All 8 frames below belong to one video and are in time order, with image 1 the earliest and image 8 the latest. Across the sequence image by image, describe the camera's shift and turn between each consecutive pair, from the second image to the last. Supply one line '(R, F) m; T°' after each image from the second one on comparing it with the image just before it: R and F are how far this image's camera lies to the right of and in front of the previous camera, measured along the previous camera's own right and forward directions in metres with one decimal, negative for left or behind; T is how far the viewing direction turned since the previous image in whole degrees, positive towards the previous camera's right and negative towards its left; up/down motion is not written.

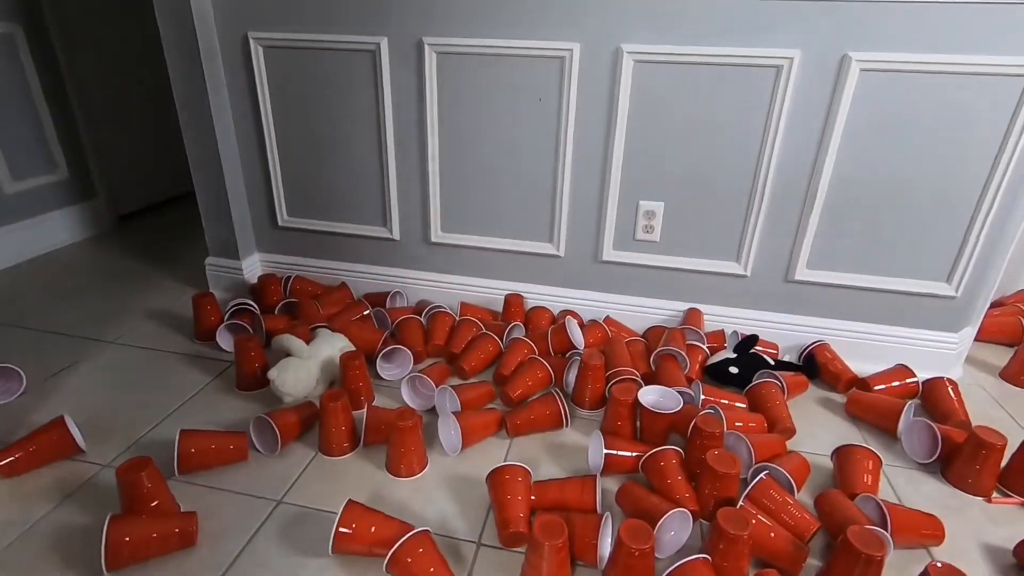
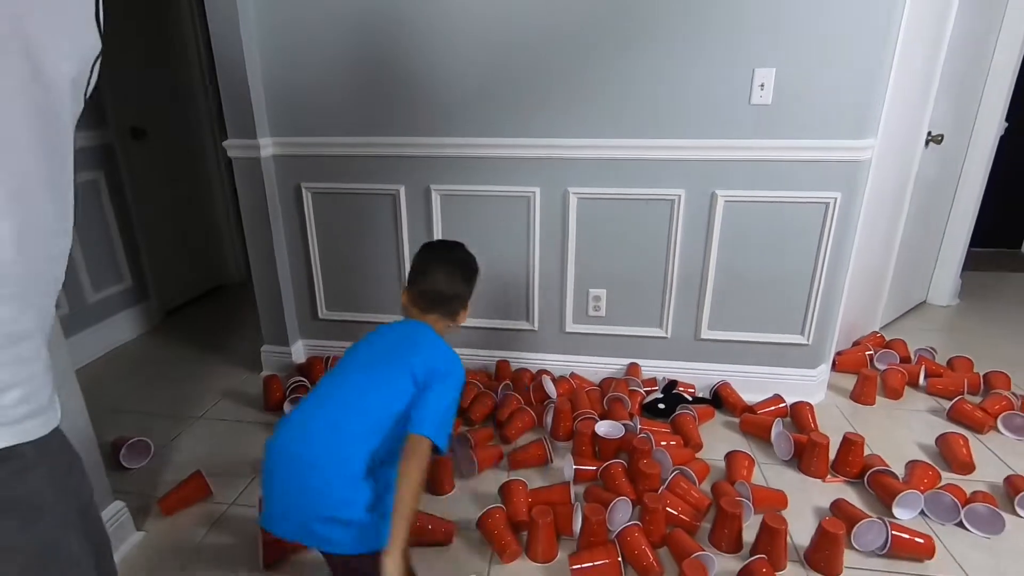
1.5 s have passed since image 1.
(-0.1, -0.6) m; +3°
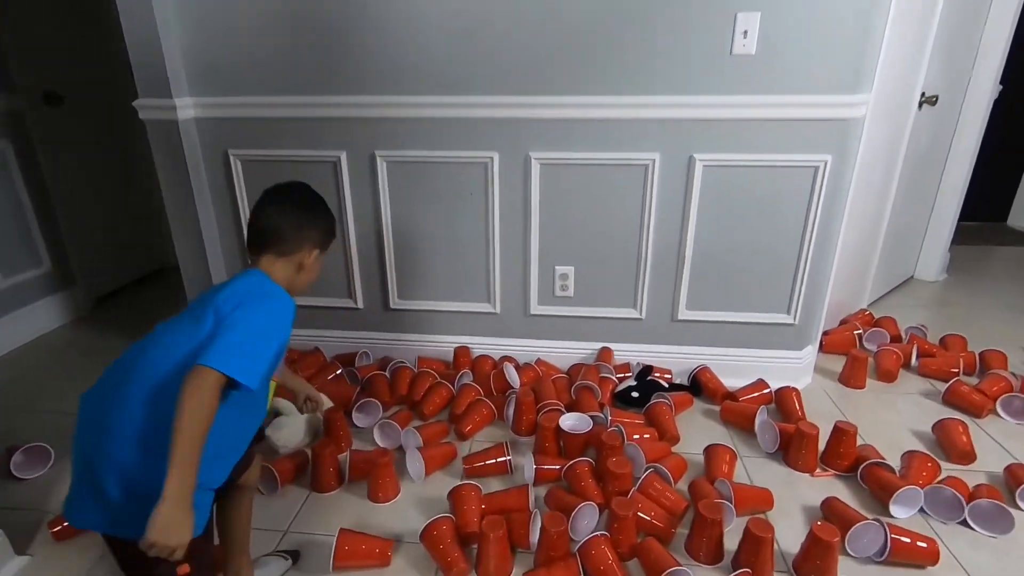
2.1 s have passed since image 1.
(+0.1, +0.2) m; +2°
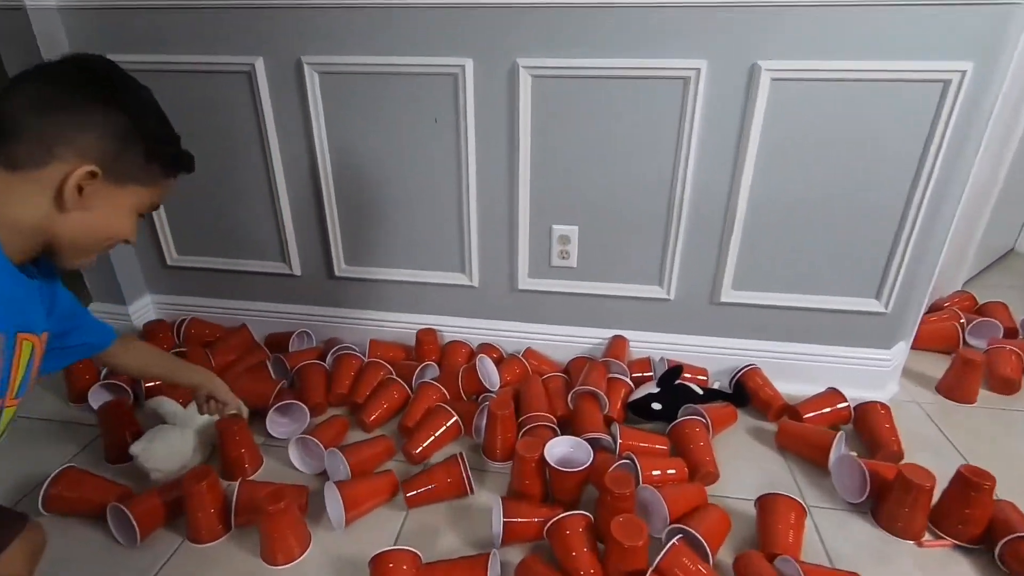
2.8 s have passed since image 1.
(+0.1, +0.6) m; -2°
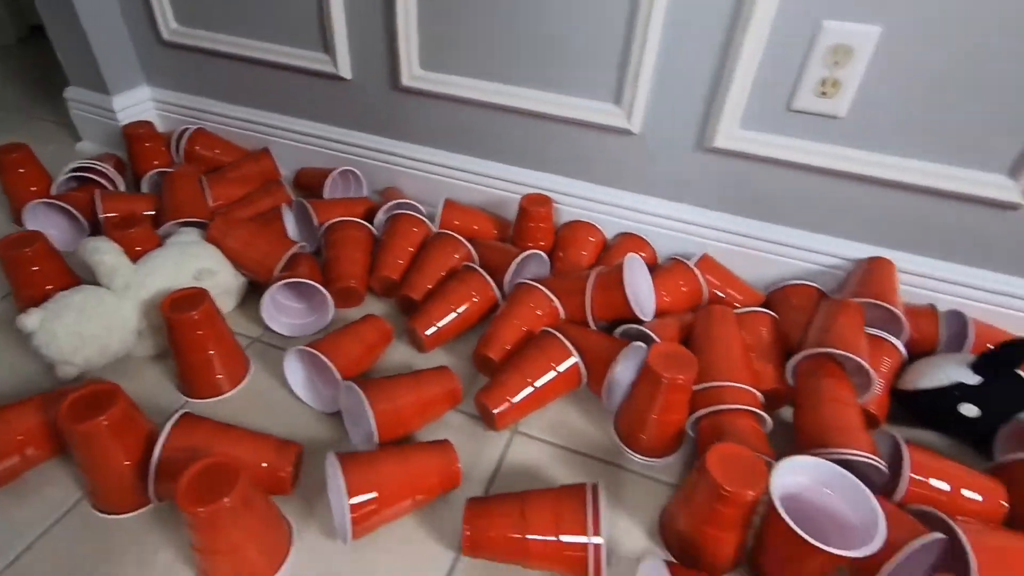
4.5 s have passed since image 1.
(-0.2, +0.7) m; -7°
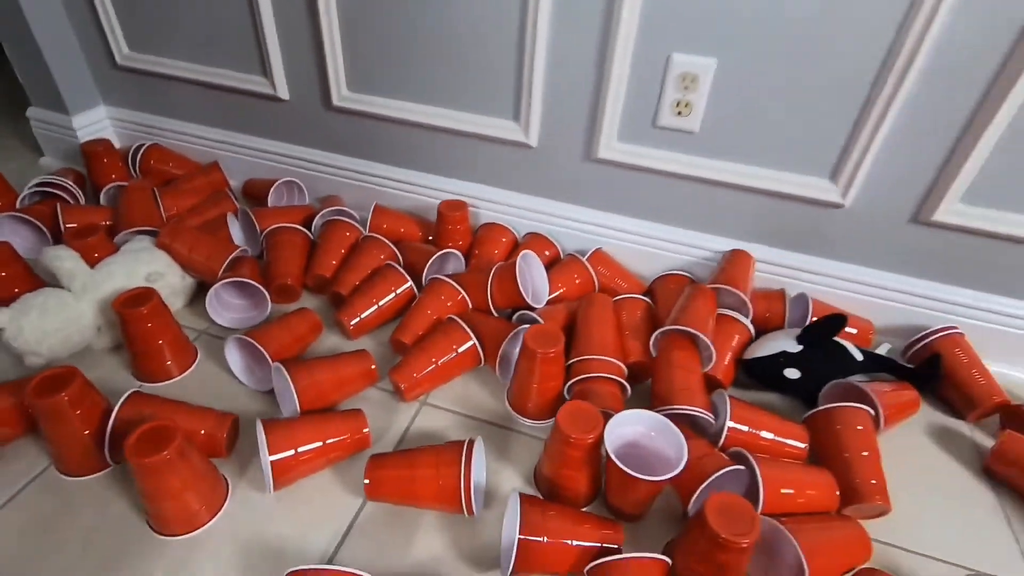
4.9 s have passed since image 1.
(+0.1, -0.1) m; +2°
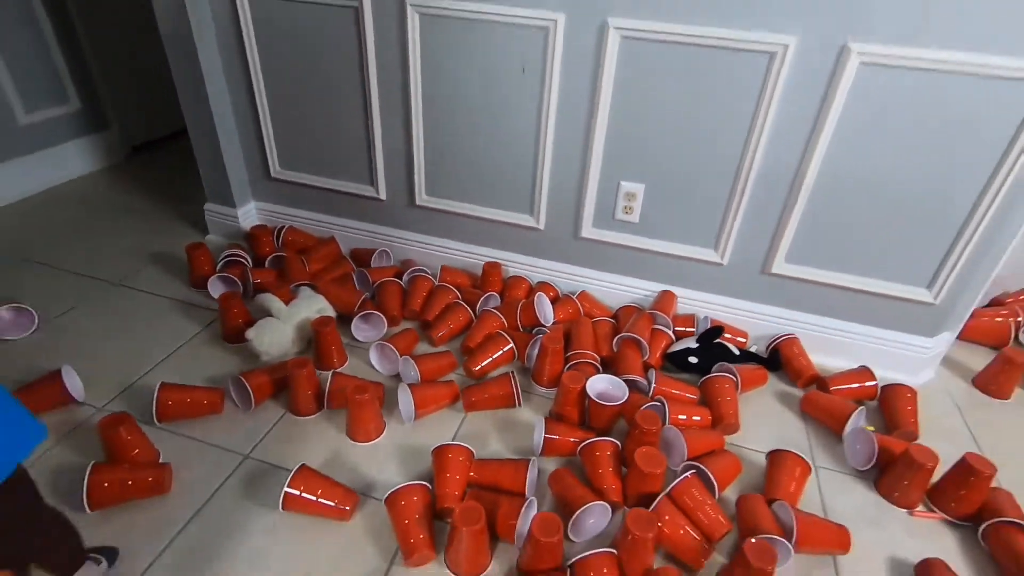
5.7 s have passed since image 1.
(-0.1, -0.7) m; +1°
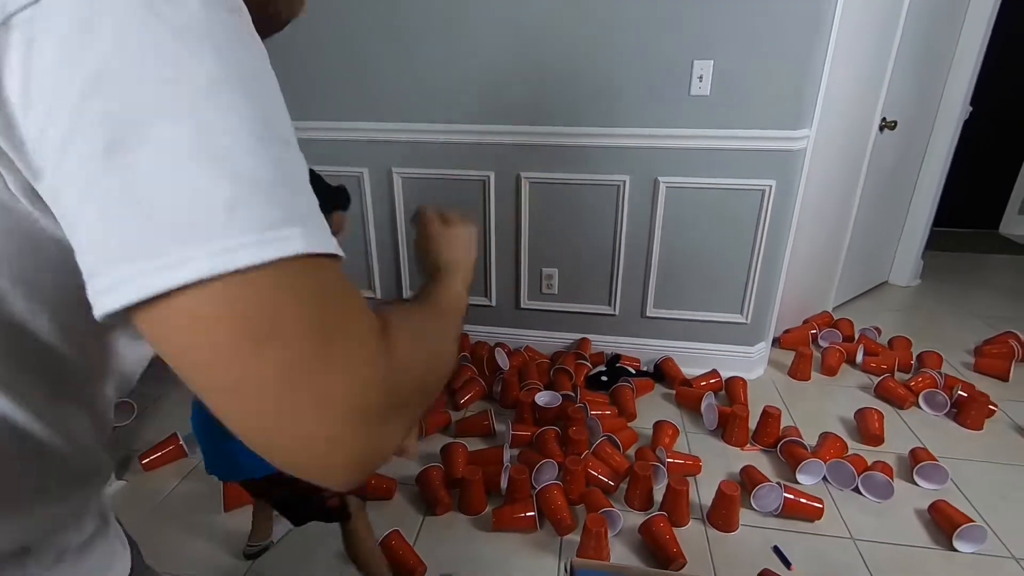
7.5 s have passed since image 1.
(-0.1, -0.8) m; +6°
